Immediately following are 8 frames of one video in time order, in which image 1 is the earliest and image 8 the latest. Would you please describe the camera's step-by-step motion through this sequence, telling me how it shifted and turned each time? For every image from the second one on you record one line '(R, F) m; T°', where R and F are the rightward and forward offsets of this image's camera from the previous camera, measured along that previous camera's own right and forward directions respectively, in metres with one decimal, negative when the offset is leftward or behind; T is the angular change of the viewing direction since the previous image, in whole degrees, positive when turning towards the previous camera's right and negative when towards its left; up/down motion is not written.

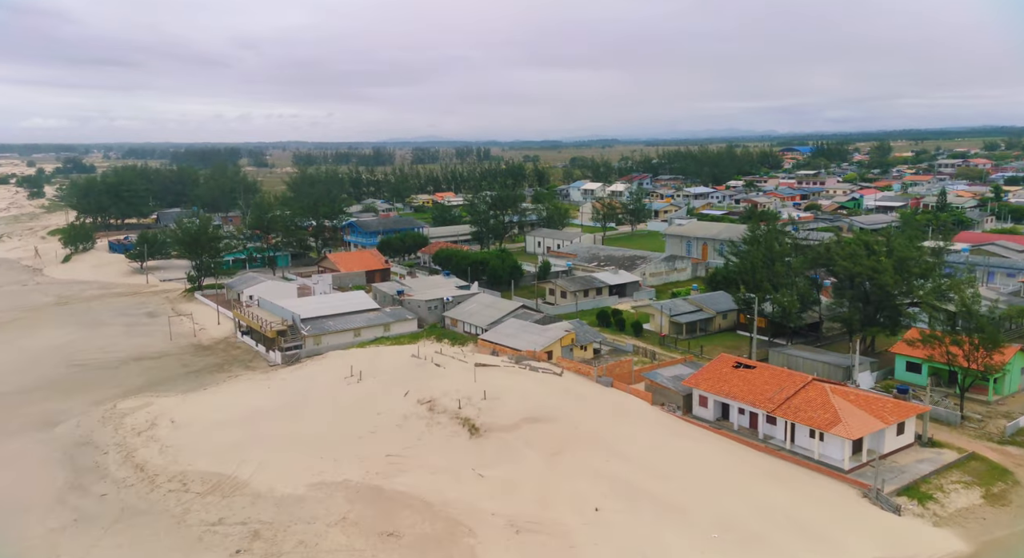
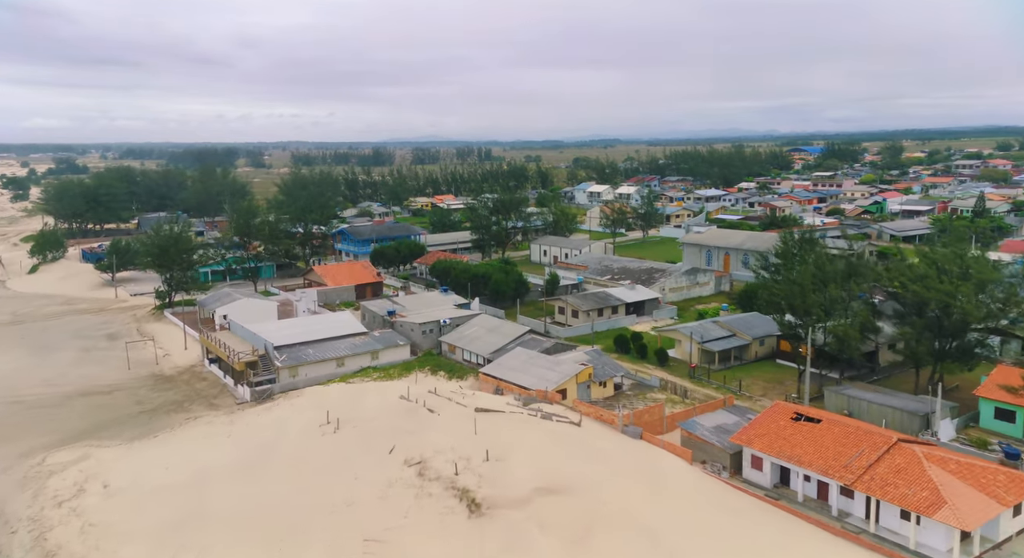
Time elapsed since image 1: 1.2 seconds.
(-0.2, +4.0) m; 0°
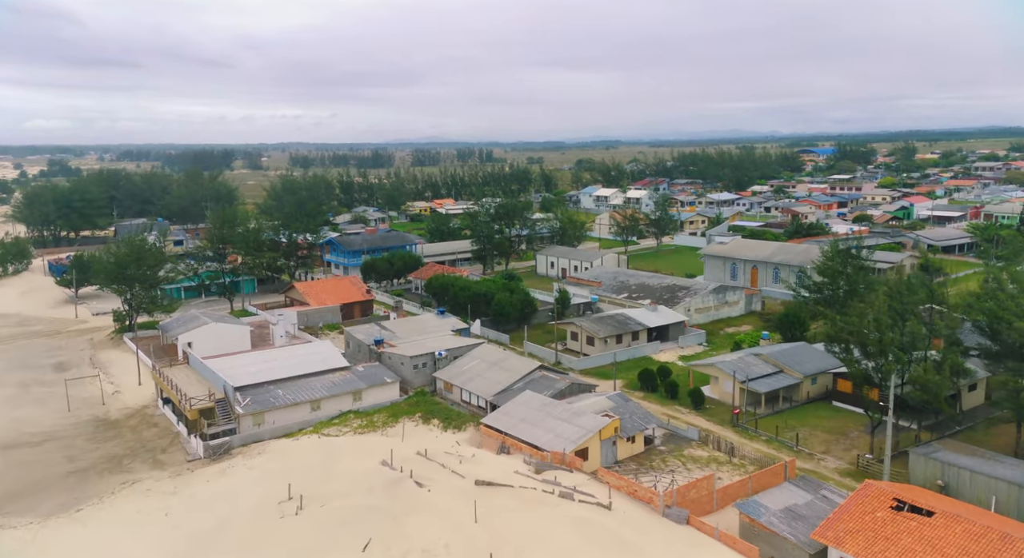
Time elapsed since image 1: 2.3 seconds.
(-0.2, +4.2) m; 0°
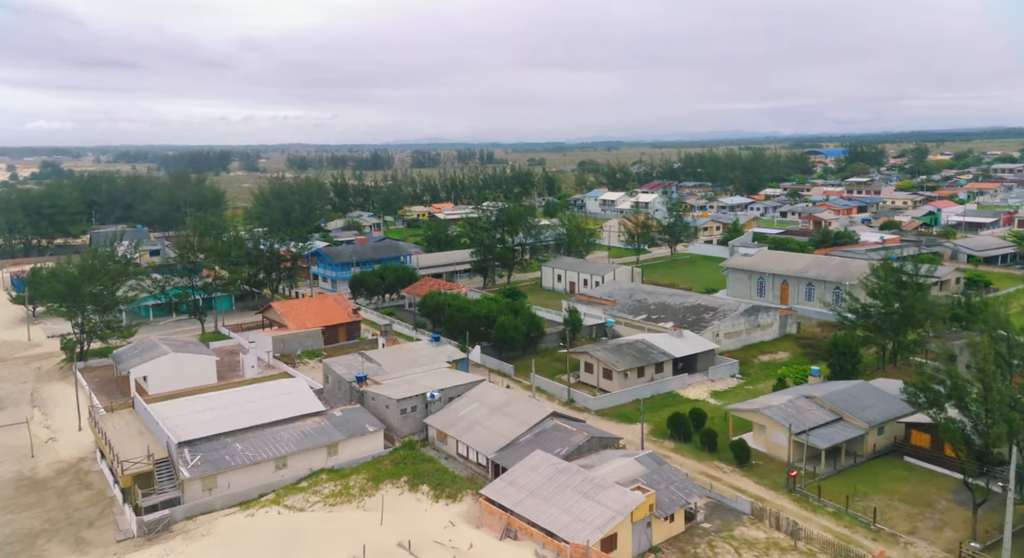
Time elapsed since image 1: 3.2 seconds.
(-0.1, +3.9) m; 0°
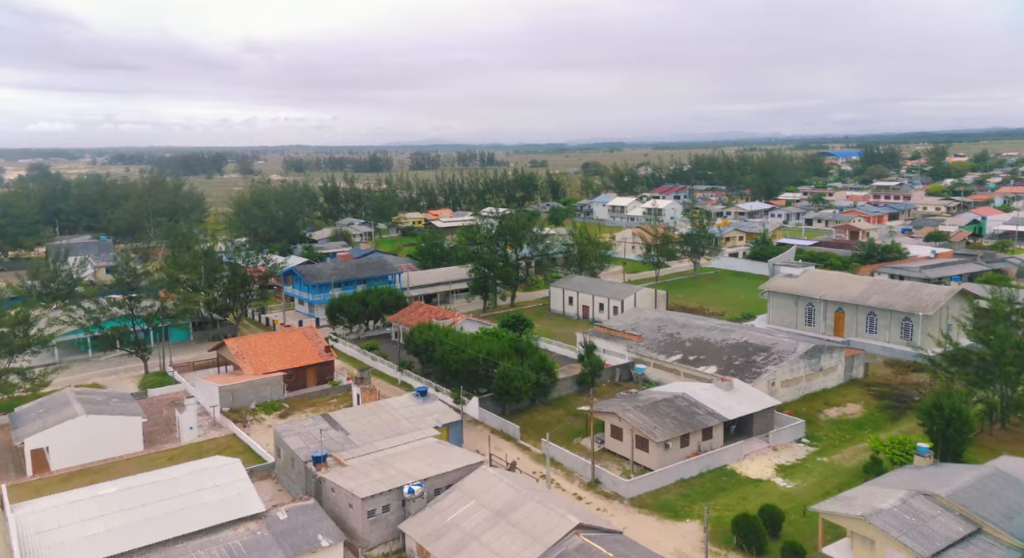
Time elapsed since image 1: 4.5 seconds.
(-0.1, +5.6) m; 0°
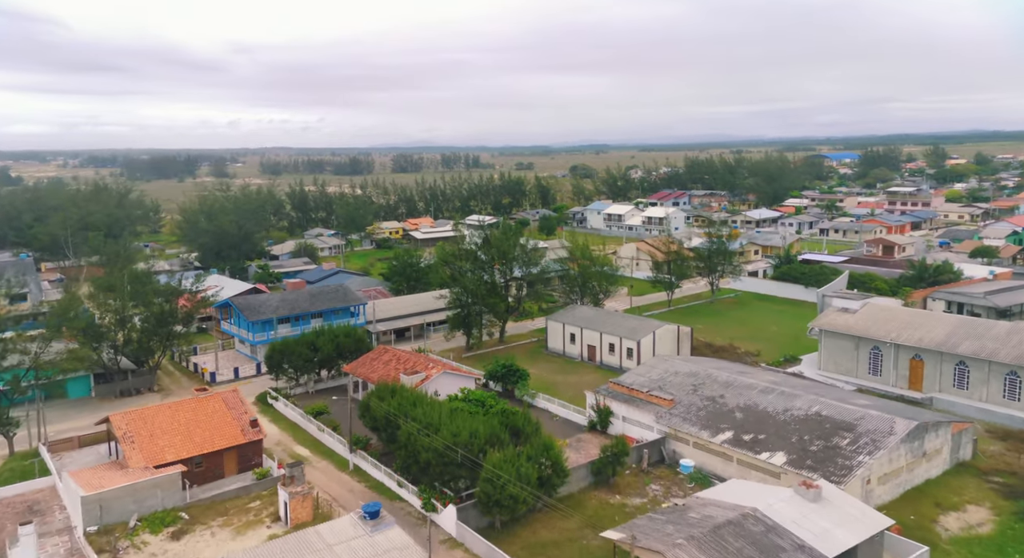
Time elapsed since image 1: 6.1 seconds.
(-0.1, +6.7) m; +1°
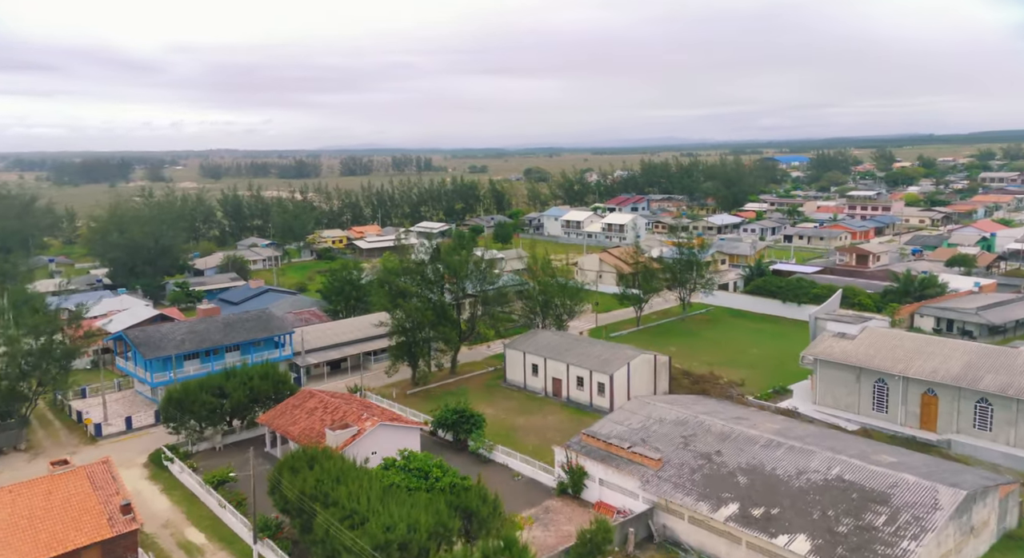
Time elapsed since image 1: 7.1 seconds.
(+0.1, +3.9) m; +3°
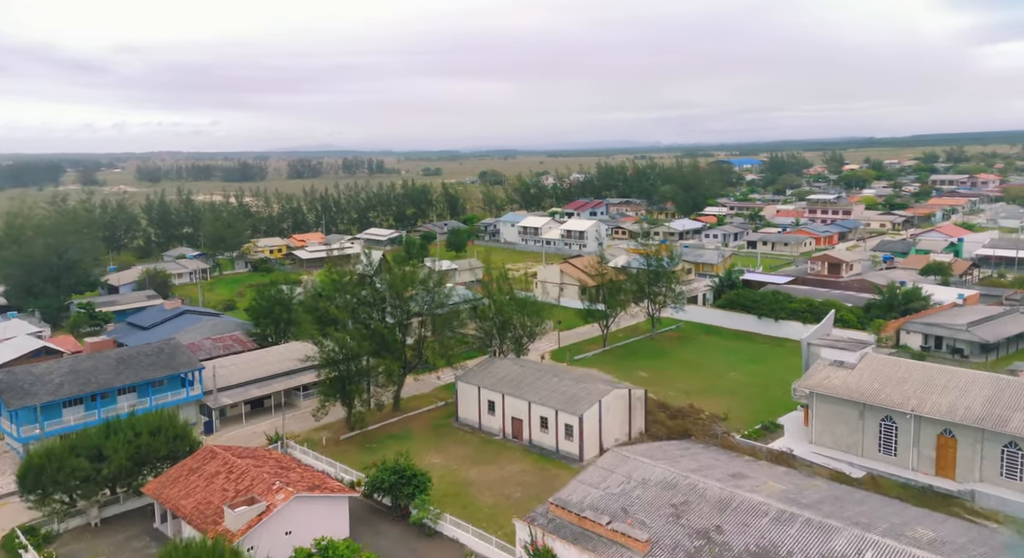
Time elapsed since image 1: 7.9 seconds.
(+0.1, +3.5) m; +3°
